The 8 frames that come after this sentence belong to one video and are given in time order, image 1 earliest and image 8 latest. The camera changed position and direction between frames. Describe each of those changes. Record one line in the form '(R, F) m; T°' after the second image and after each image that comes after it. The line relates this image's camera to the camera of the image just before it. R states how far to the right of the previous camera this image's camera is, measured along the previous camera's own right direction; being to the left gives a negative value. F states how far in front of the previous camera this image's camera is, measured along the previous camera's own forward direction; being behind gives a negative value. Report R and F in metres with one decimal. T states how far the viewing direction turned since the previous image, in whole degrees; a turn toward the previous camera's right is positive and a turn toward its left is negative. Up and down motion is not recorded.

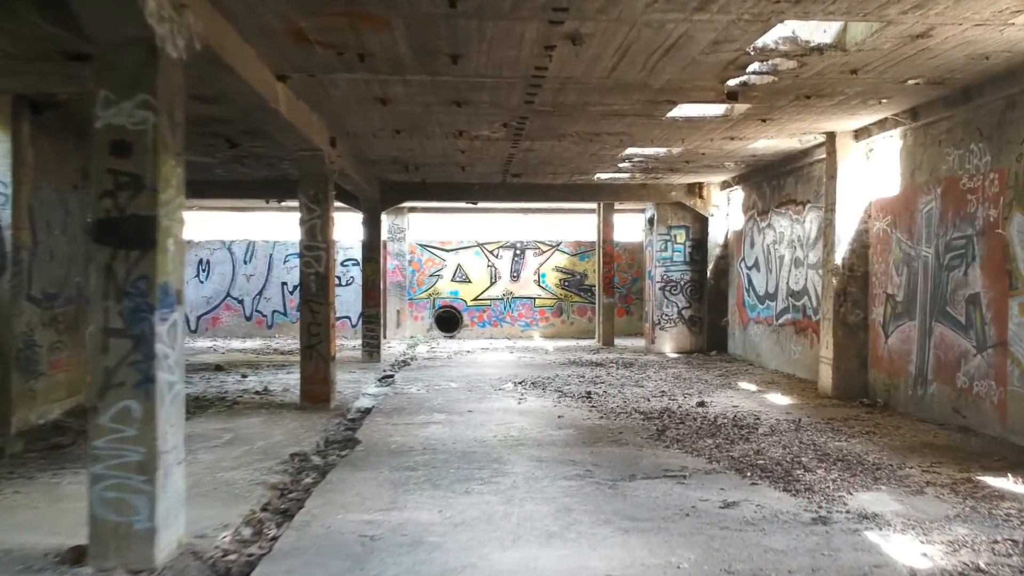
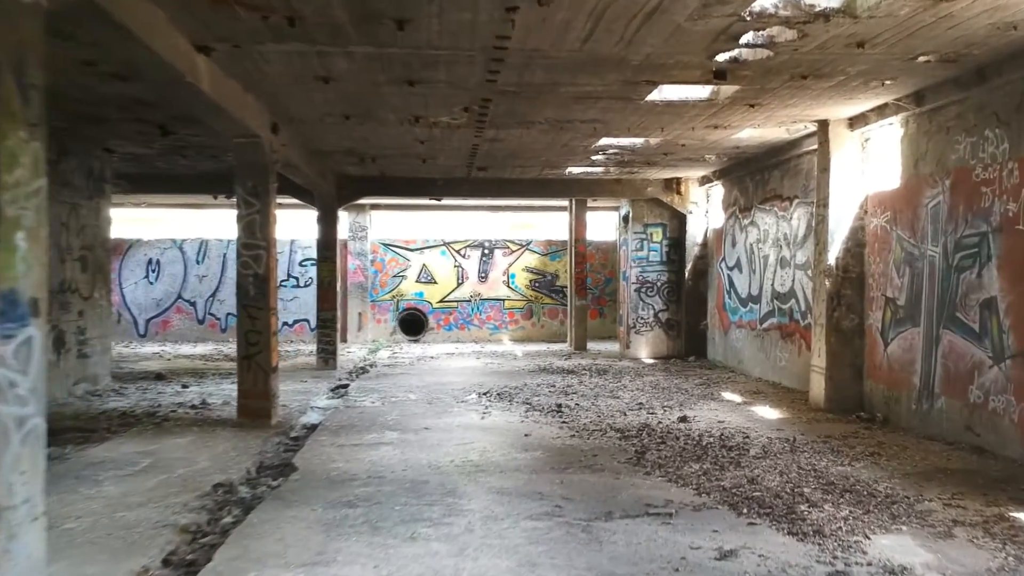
(+0.1, +0.9) m; +2°
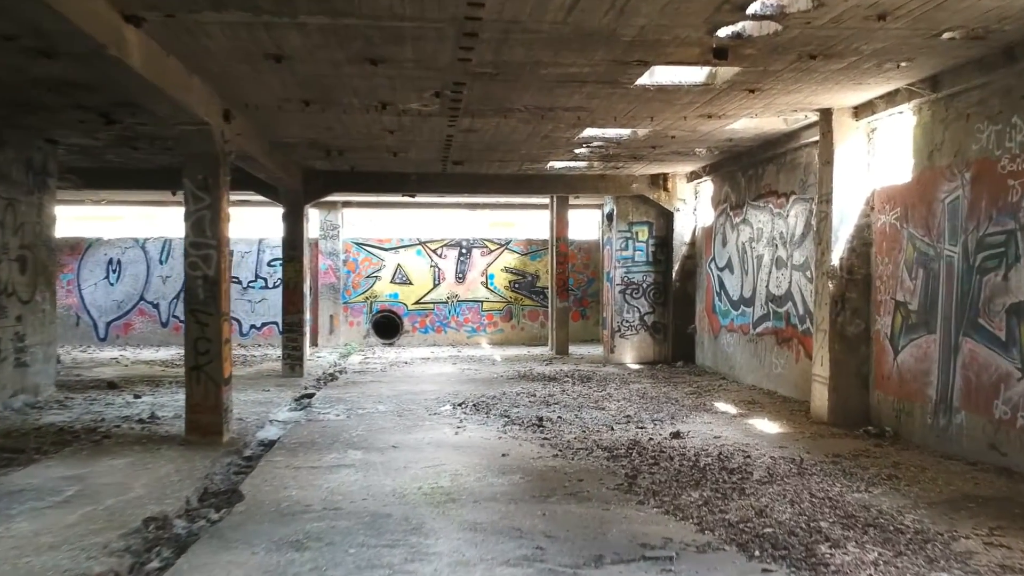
(0.0, +0.7) m; +1°
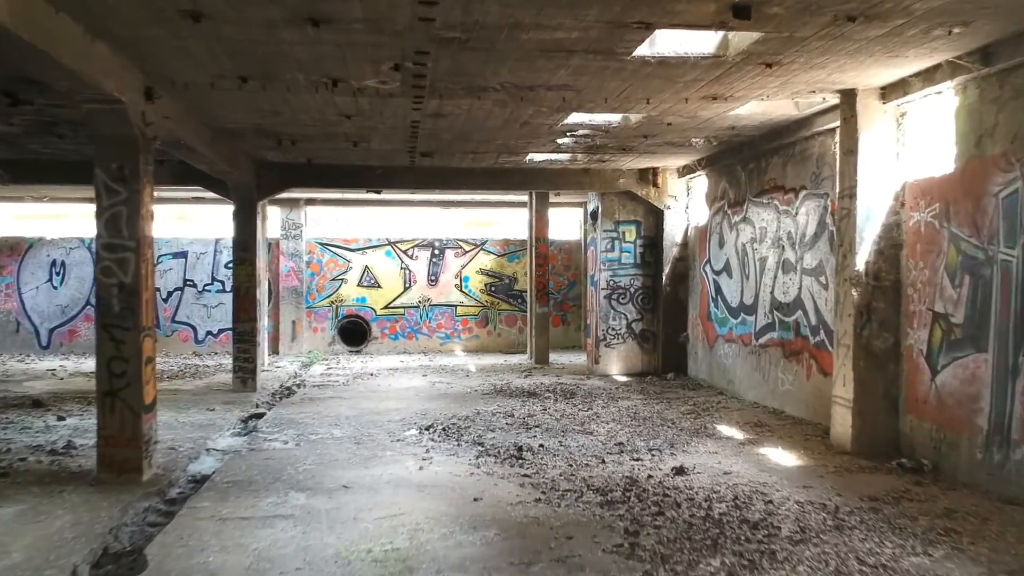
(0.0, +1.1) m; +1°
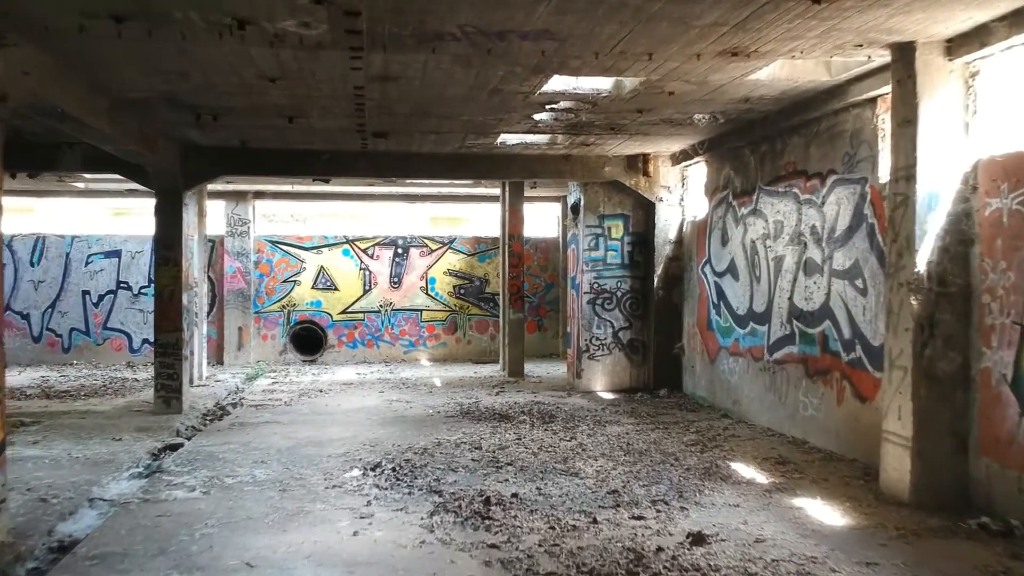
(+0.1, +1.5) m; +1°
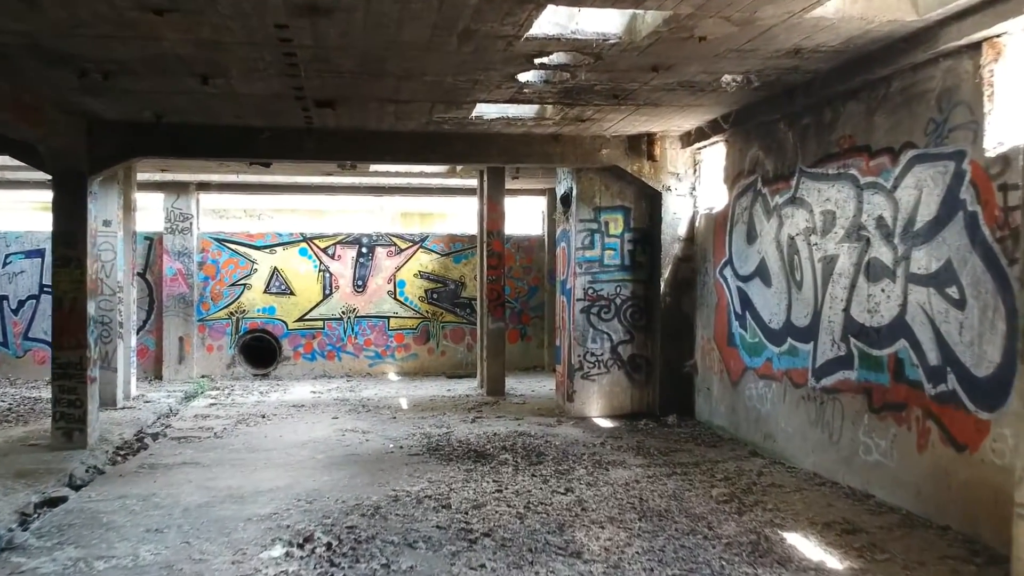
(0.0, +1.6) m; +1°
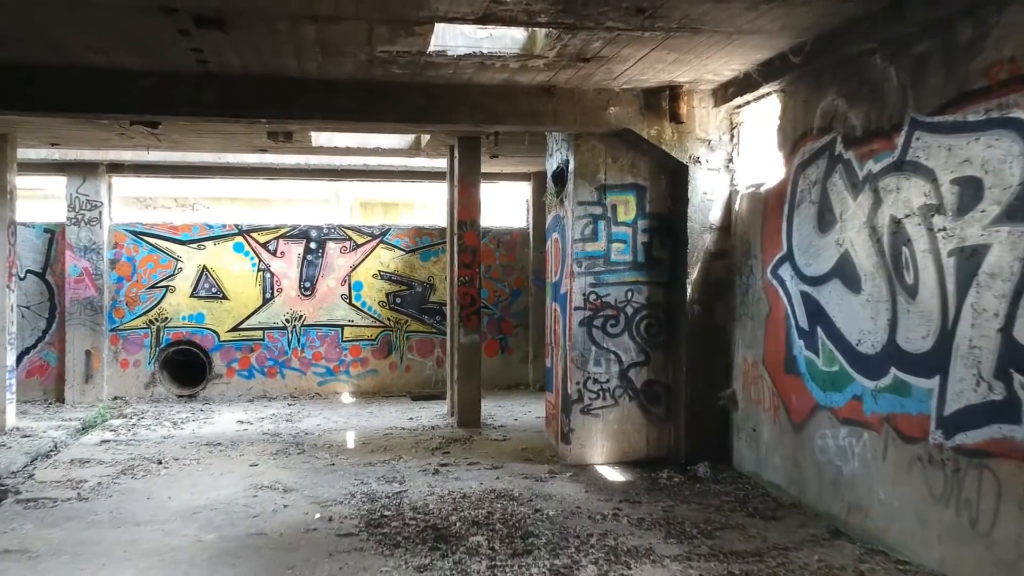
(0.0, +2.1) m; +1°
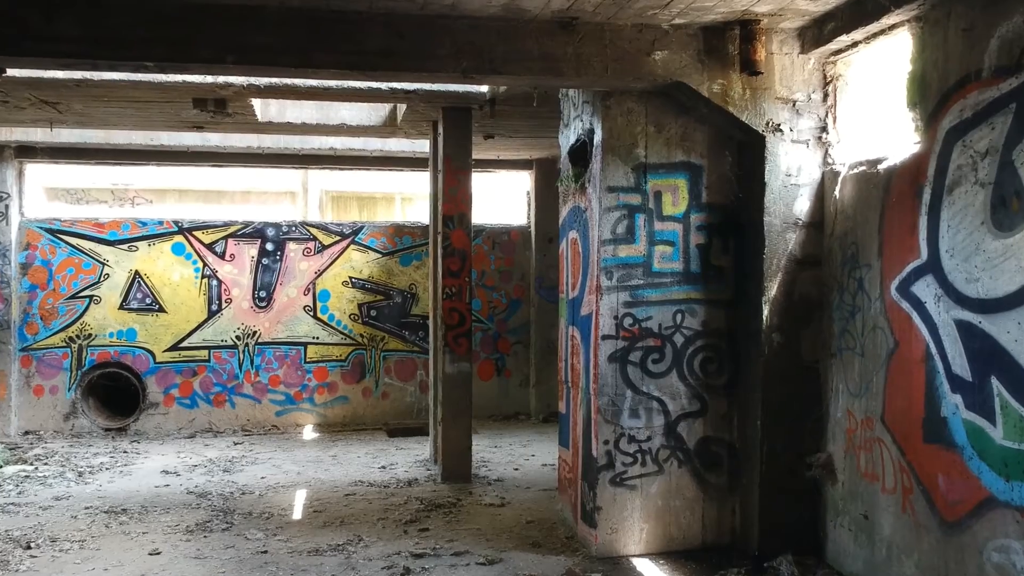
(0.0, +1.8) m; 0°
